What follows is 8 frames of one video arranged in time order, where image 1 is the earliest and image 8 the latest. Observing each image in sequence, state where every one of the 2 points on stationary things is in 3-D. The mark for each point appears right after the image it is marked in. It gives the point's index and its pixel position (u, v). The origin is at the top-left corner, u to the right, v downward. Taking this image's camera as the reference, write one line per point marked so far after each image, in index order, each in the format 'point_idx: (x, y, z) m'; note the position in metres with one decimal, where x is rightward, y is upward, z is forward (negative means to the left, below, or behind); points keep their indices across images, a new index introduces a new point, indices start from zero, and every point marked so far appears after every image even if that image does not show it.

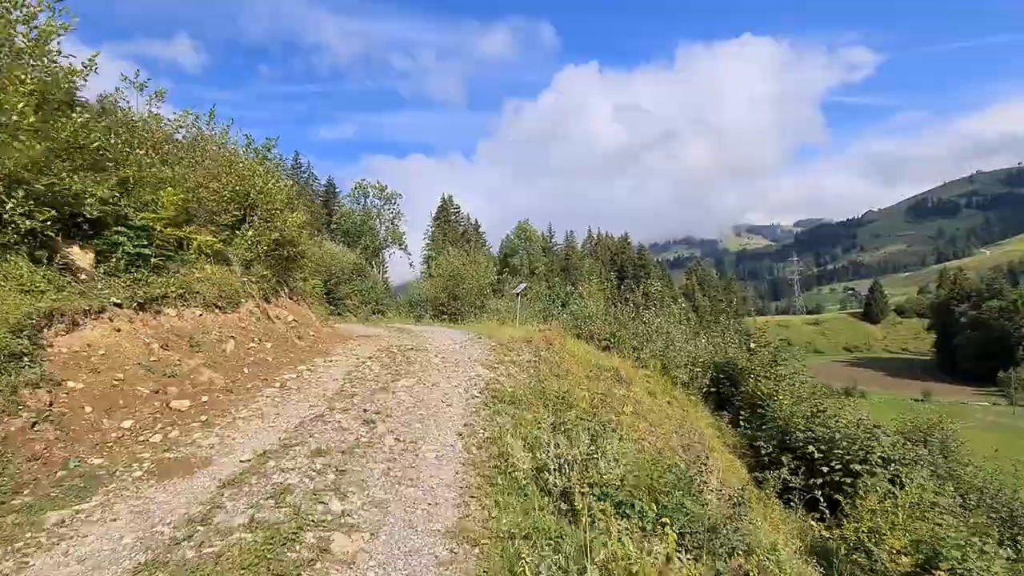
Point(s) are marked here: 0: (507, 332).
0: (-0.2, -1.6, +18.6) m
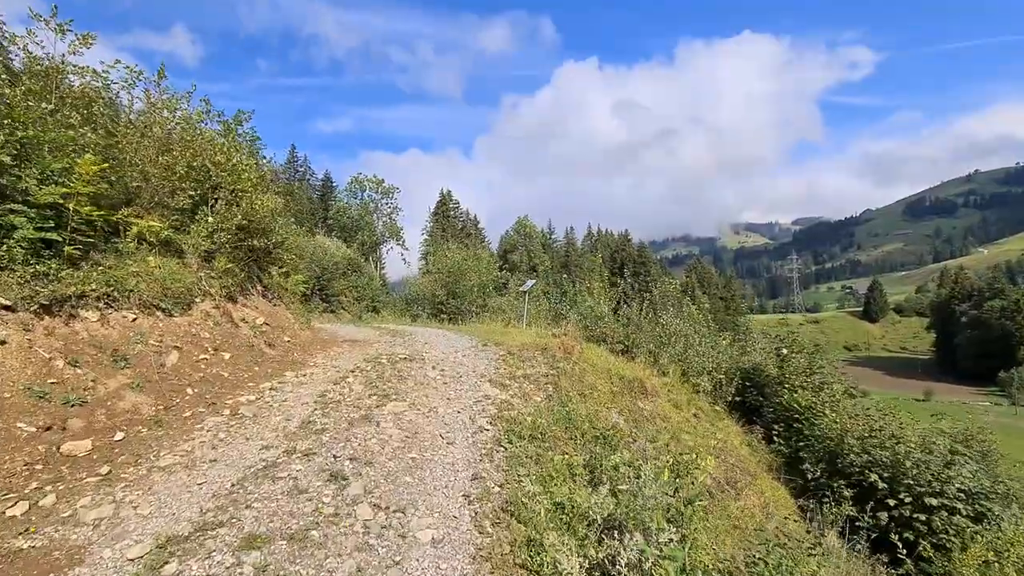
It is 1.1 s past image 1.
0: (+0.1, -1.6, +16.3) m
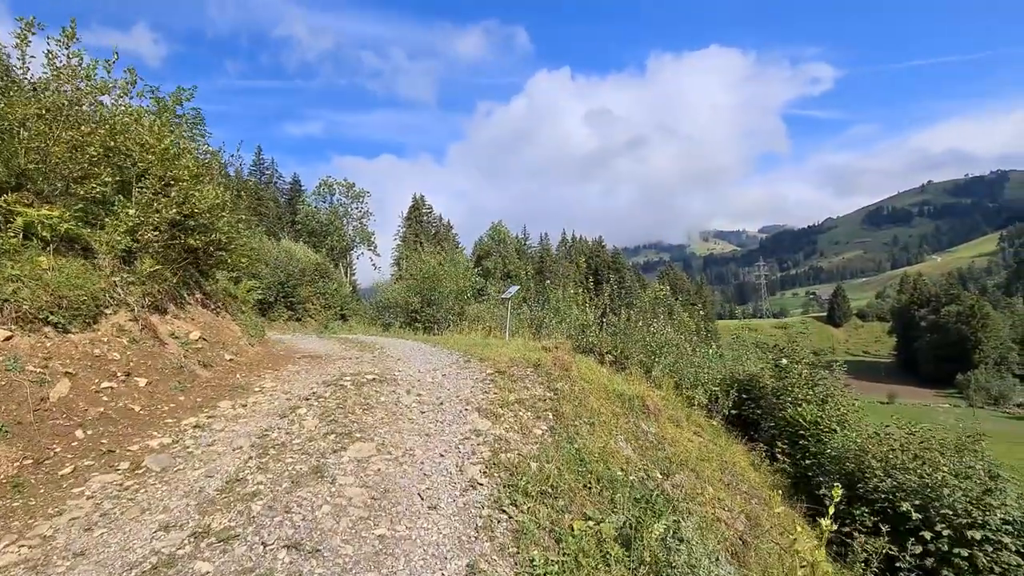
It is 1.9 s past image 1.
0: (-0.3, -1.8, +14.4) m
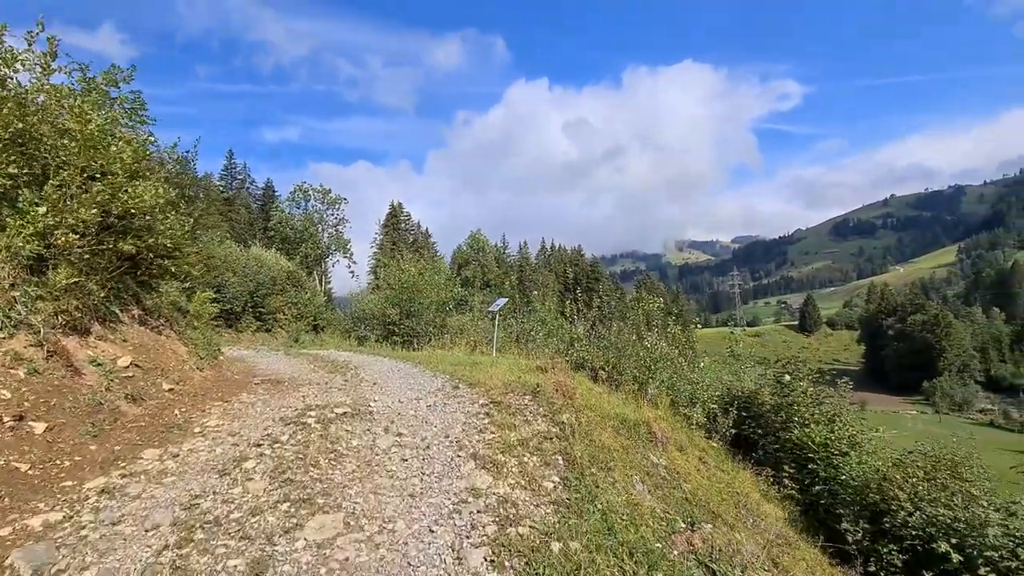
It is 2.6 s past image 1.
0: (-0.6, -2.1, +12.8) m
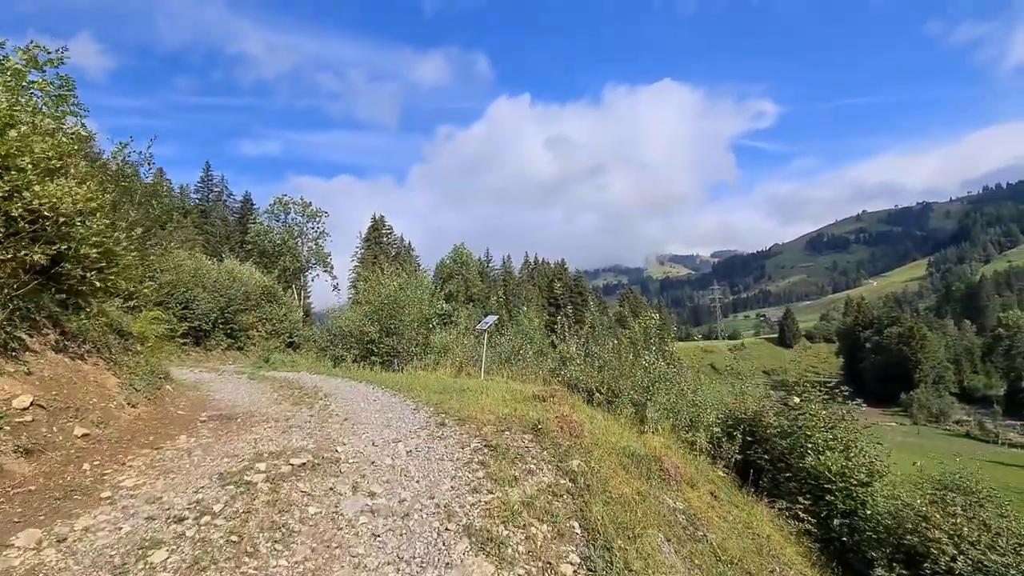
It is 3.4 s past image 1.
0: (-0.7, -2.5, +11.3) m
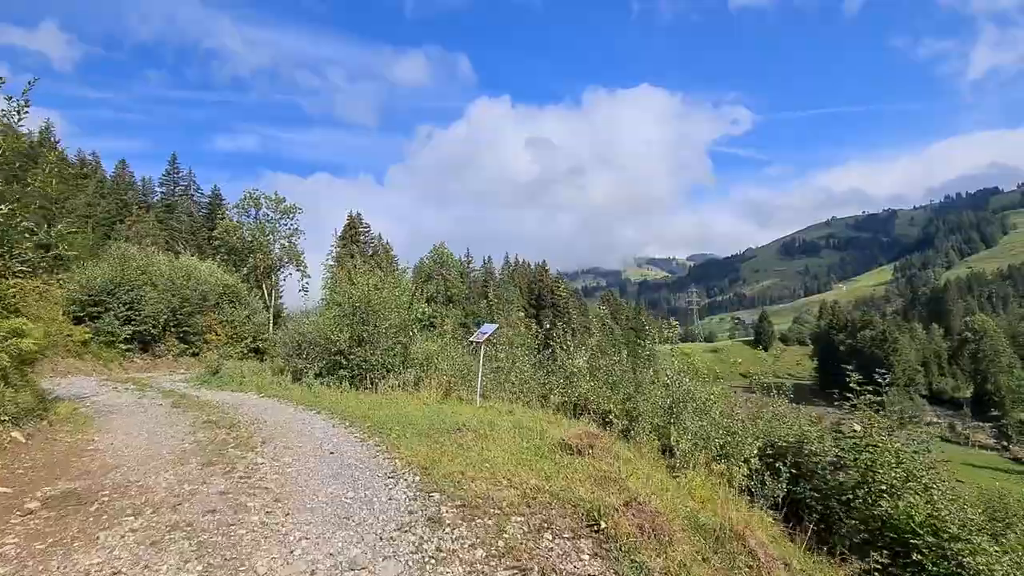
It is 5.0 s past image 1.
0: (-0.4, -2.5, +7.8) m
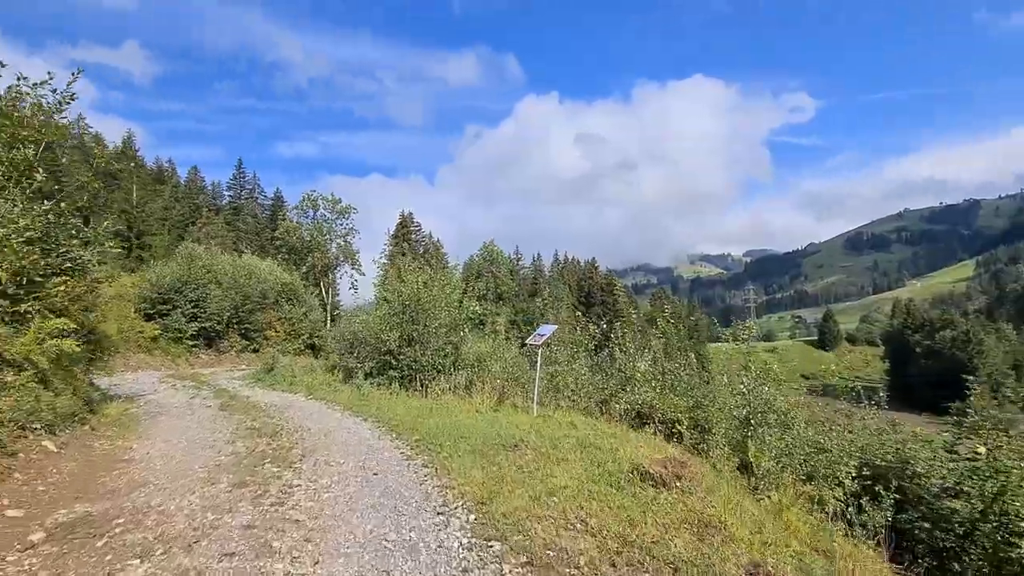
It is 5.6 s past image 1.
0: (+0.5, -2.5, +6.6) m
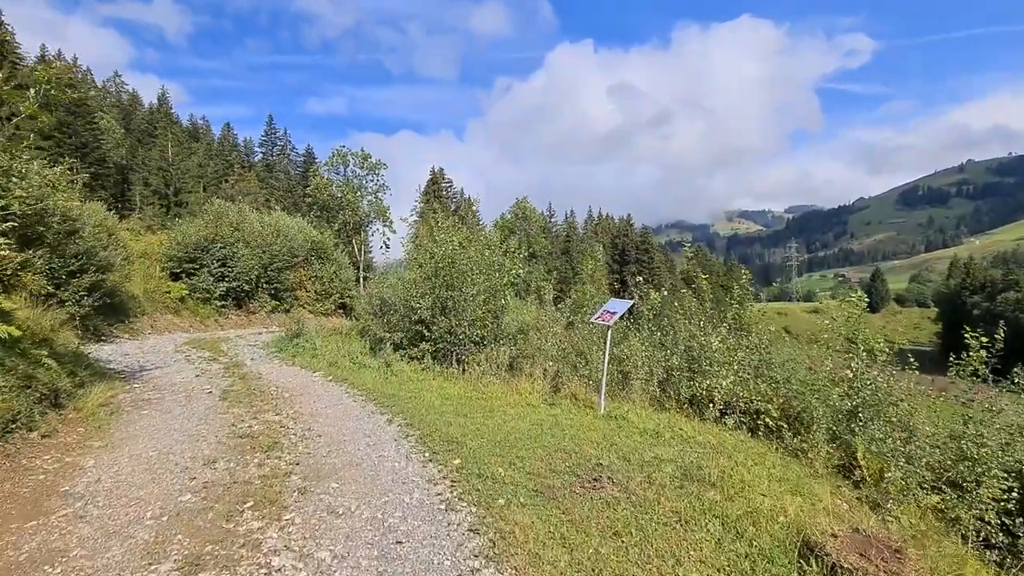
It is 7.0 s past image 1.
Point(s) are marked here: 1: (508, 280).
0: (+1.4, -2.3, +4.1) m
1: (-0.2, +0.3, +19.7) m
